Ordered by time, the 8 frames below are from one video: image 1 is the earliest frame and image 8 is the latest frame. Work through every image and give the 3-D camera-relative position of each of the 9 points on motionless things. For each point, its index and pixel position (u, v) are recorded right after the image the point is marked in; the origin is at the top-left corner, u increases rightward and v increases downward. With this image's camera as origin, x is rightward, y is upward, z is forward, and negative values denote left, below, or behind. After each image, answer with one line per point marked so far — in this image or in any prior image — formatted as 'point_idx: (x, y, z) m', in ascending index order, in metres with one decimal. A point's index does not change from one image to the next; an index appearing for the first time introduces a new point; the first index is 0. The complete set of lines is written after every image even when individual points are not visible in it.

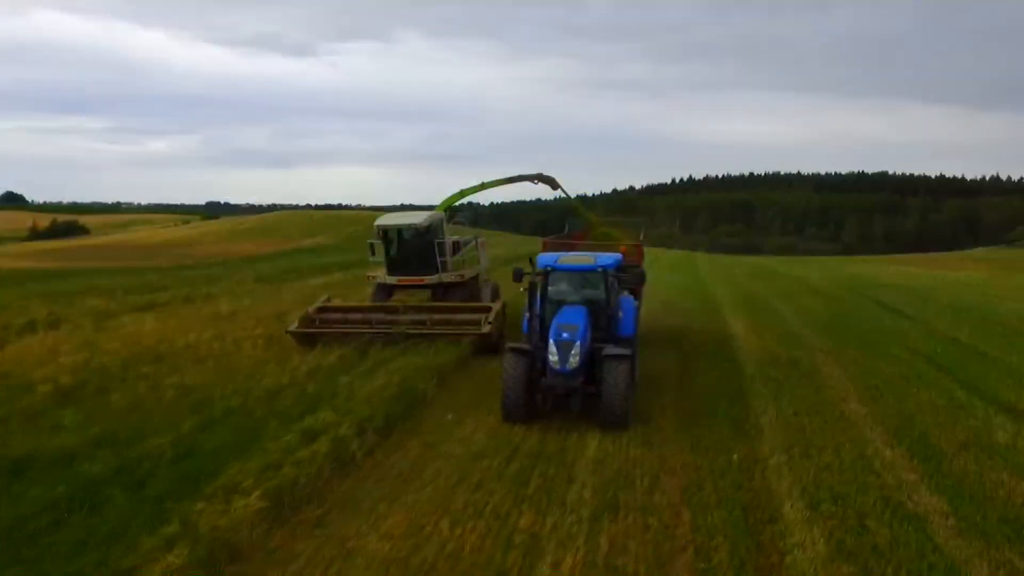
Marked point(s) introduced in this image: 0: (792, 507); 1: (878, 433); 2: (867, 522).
0: (+1.9, -1.5, +6.2) m
1: (+3.2, -1.3, +8.0) m
2: (+2.3, -1.5, +6.0) m
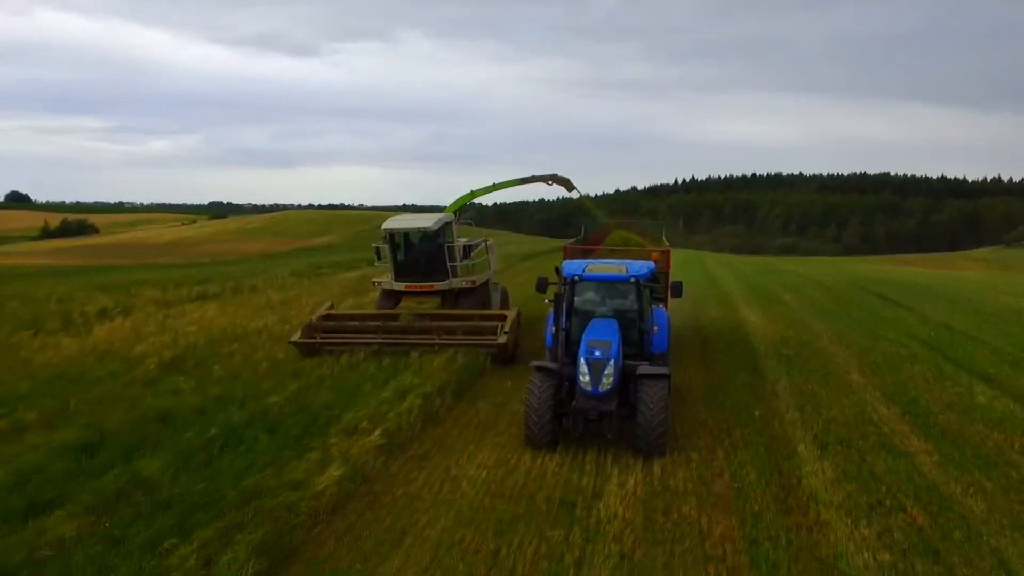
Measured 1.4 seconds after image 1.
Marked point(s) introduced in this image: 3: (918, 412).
0: (+2.4, -1.3, +7.6) m
1: (+3.8, -1.1, +9.5) m
2: (+2.9, -1.4, +7.4) m
3: (+3.9, -1.2, +8.8) m
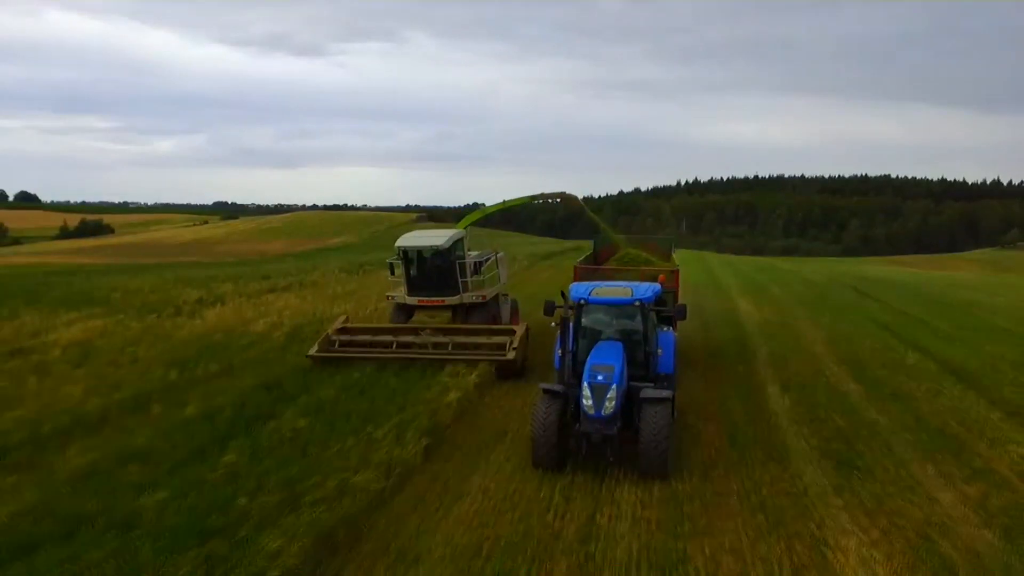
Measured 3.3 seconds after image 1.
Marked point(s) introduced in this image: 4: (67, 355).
0: (+3.1, -1.2, +10.8) m
1: (+4.4, -1.0, +12.7) m
2: (+3.5, -1.2, +10.6) m
3: (+4.5, -1.1, +12.0) m
4: (-6.5, -1.0, +13.5) m
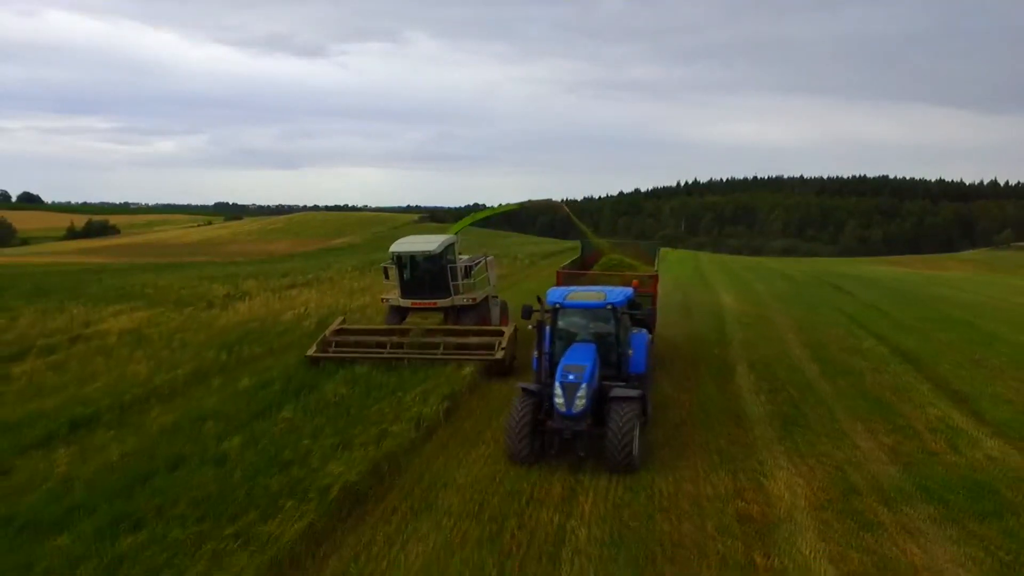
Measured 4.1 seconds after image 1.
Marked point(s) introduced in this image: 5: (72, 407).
0: (+3.1, -1.1, +12.6) m
1: (+4.5, -0.9, +14.4) m
2: (+3.5, -1.1, +12.4) m
3: (+4.6, -1.0, +13.8) m
4: (-6.4, -0.9, +15.3) m
5: (-5.0, -1.3, +10.5) m
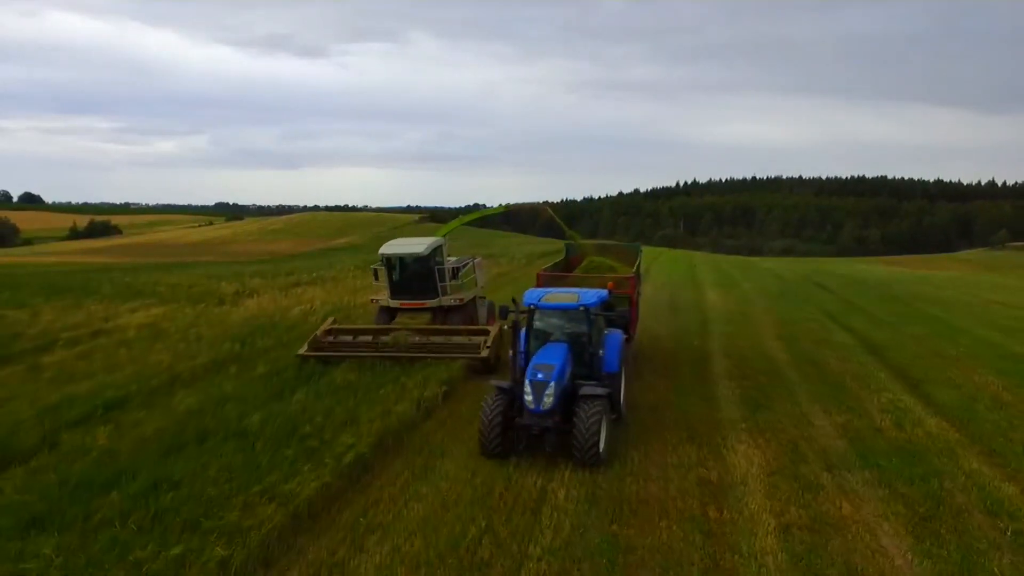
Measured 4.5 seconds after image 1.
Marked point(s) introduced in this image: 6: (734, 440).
0: (+3.0, -1.0, +13.6) m
1: (+4.4, -0.8, +15.5) m
2: (+3.5, -1.1, +13.4) m
3: (+4.5, -0.9, +14.8) m
4: (-6.5, -0.8, +16.3) m
5: (-5.1, -1.3, +11.5) m
6: (+2.2, -1.5, +9.3) m
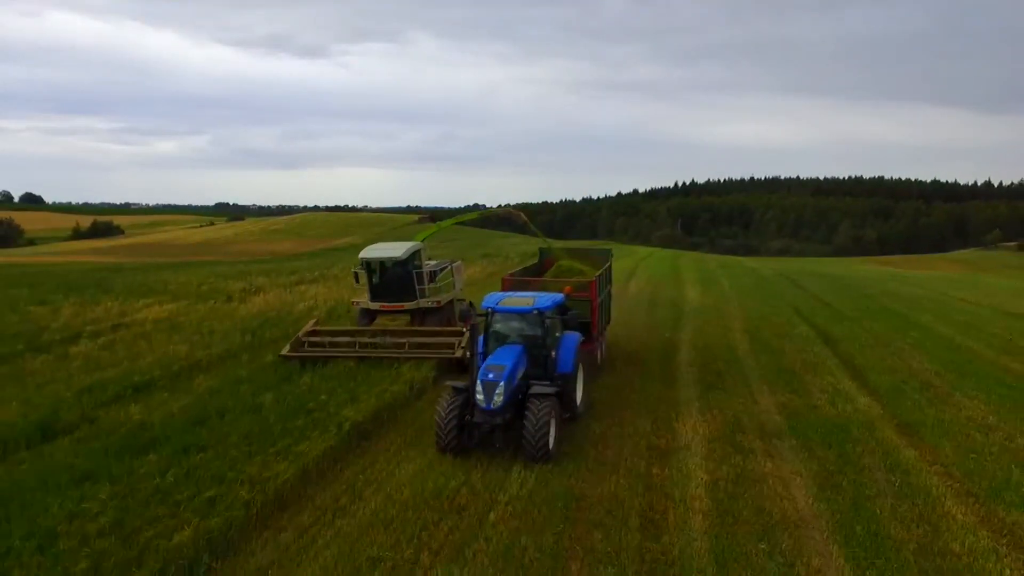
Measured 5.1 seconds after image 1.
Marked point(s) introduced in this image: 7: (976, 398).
0: (+2.8, -1.0, +15.0) m
1: (+4.1, -0.8, +16.8) m
2: (+3.2, -1.0, +14.8) m
3: (+4.3, -0.9, +16.2) m
4: (-6.7, -0.8, +17.7) m
5: (-5.3, -1.2, +12.9) m
6: (+2.0, -1.4, +10.7) m
7: (+5.7, -1.4, +11.4) m
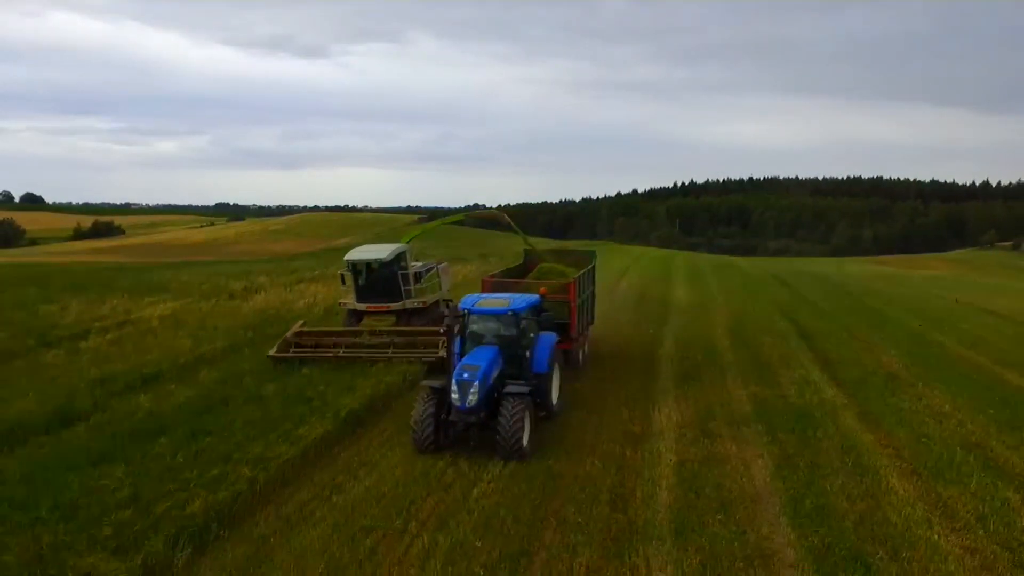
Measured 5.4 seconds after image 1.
0: (+2.6, -0.9, +15.7) m
1: (+4.0, -0.7, +17.5) m
2: (+3.1, -1.0, +15.5) m
3: (+4.1, -0.8, +16.9) m
4: (-6.9, -0.7, +18.4) m
5: (-5.5, -1.2, +13.6) m
6: (+1.8, -1.4, +11.4) m
7: (+5.5, -1.3, +12.1) m
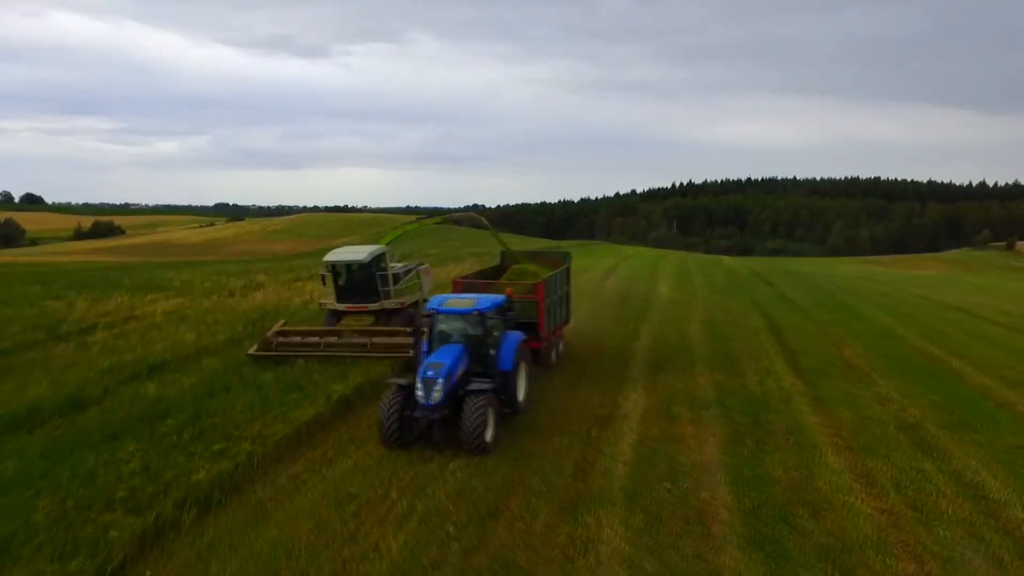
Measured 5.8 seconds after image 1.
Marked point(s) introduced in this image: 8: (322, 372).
0: (+2.4, -0.9, +16.6) m
1: (+3.7, -0.7, +18.4) m
2: (+2.8, -0.9, +16.4) m
3: (+3.9, -0.8, +17.8) m
4: (-7.2, -0.7, +19.3) m
5: (-5.7, -1.1, +14.5) m
6: (+1.6, -1.3, +12.3) m
7: (+5.3, -1.3, +13.0) m
8: (-2.6, -1.2, +12.9) m
